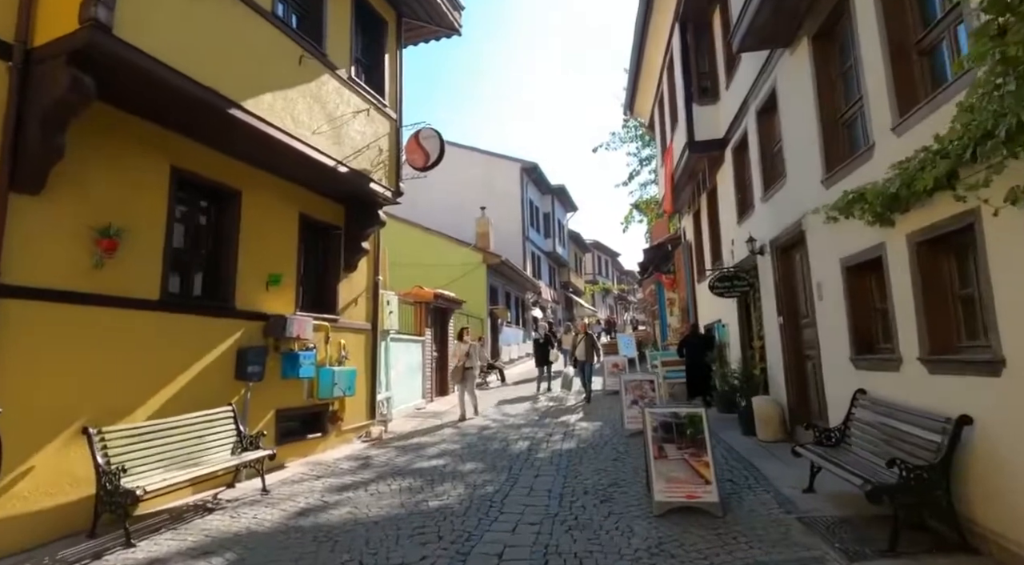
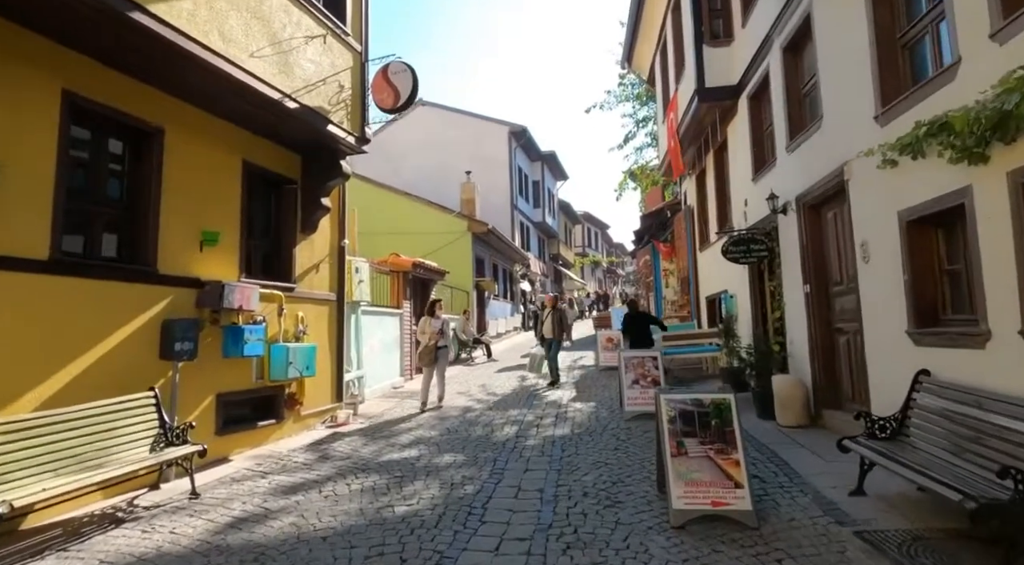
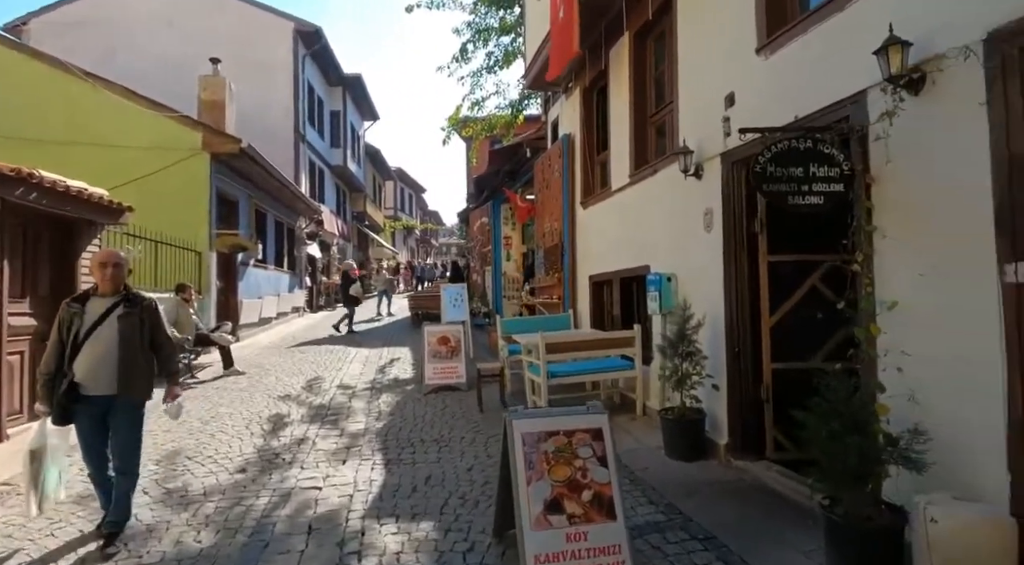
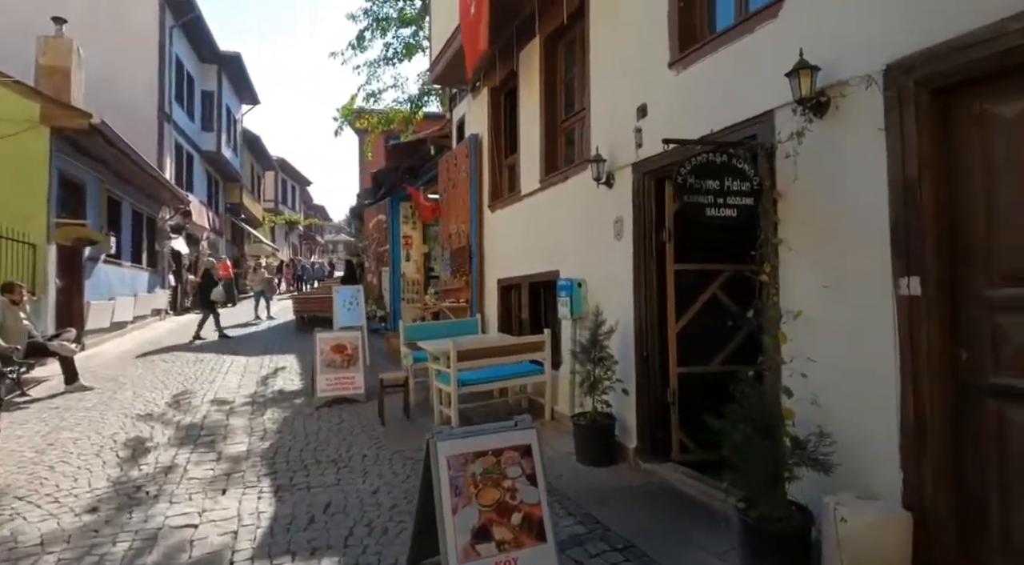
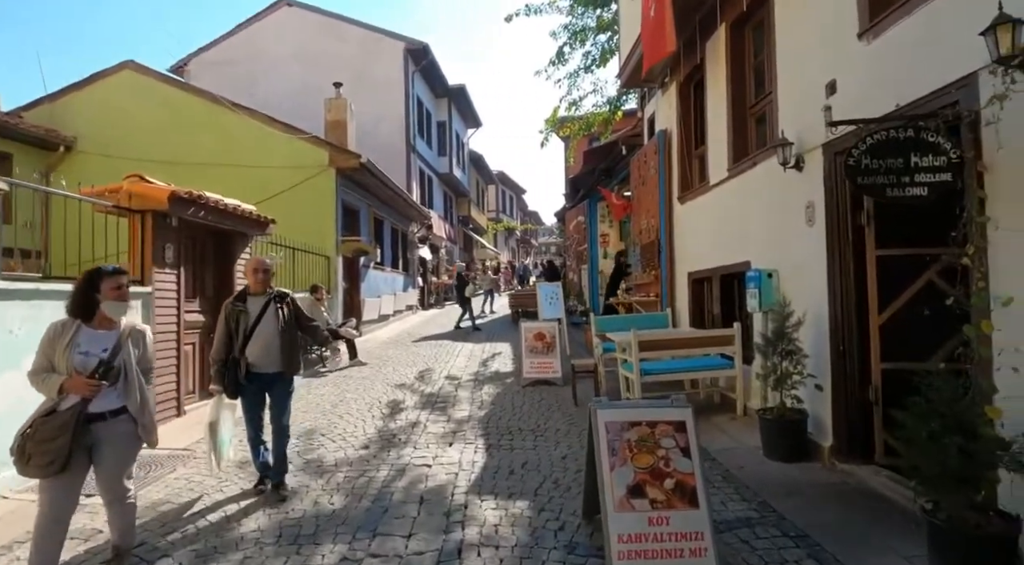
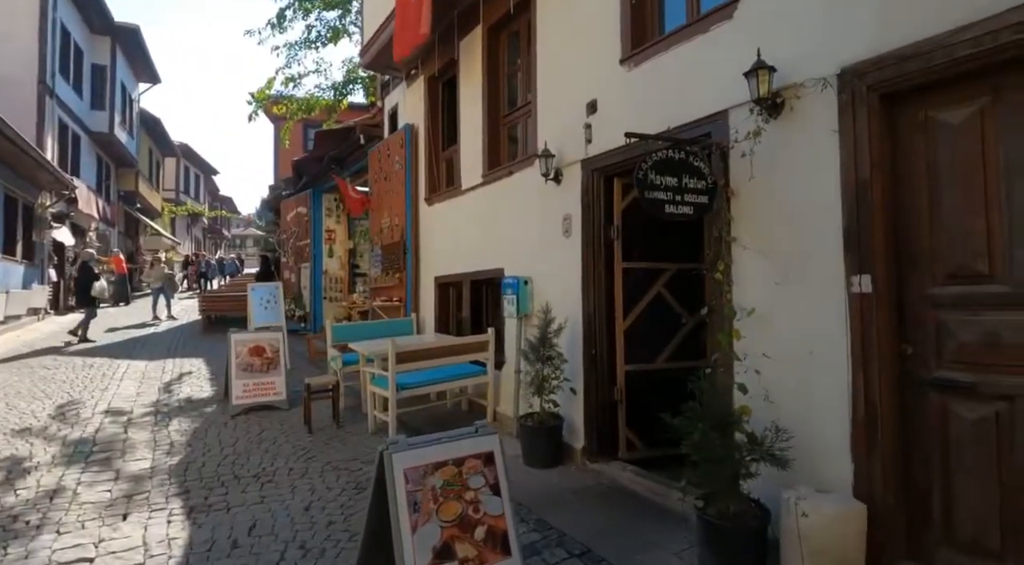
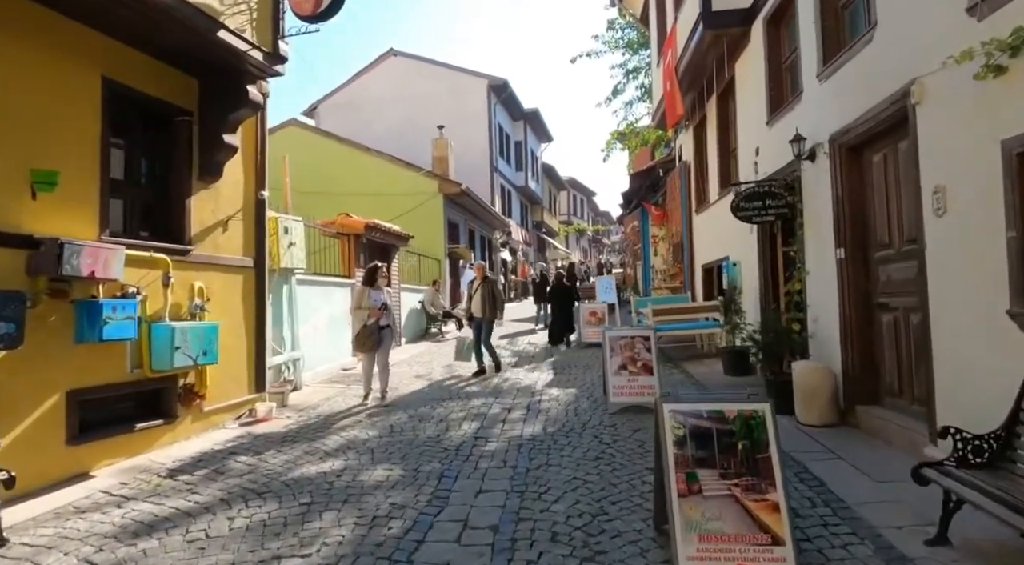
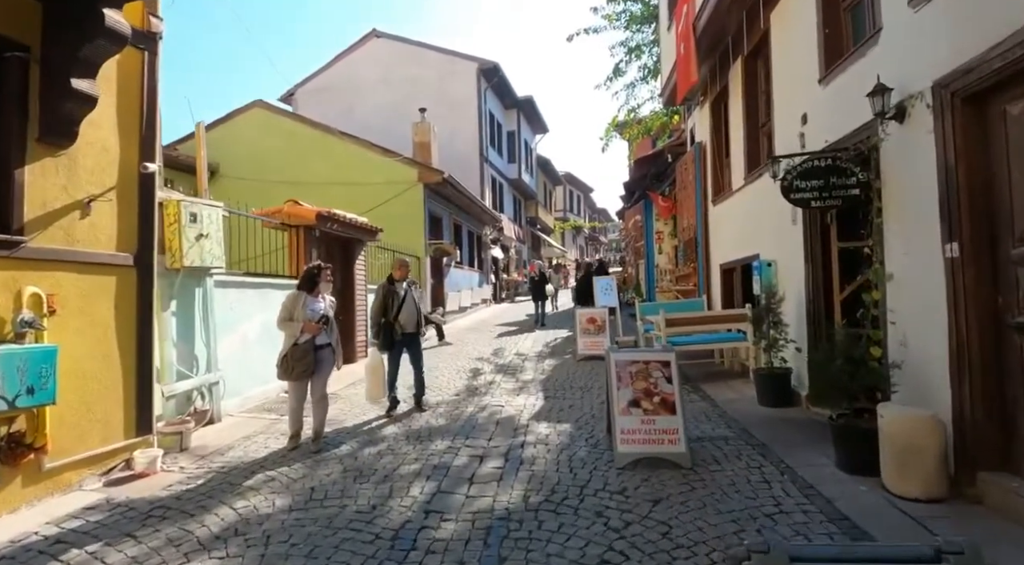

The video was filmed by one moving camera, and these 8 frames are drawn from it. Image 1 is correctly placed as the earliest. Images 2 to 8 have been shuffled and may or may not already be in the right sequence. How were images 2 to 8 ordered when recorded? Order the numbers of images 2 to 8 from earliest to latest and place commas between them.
2, 7, 8, 5, 3, 4, 6
